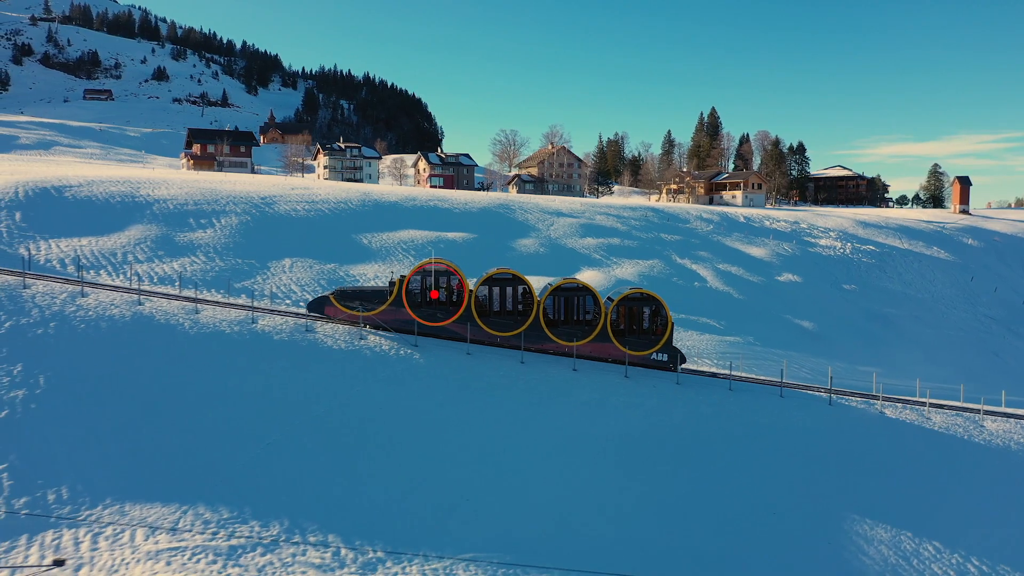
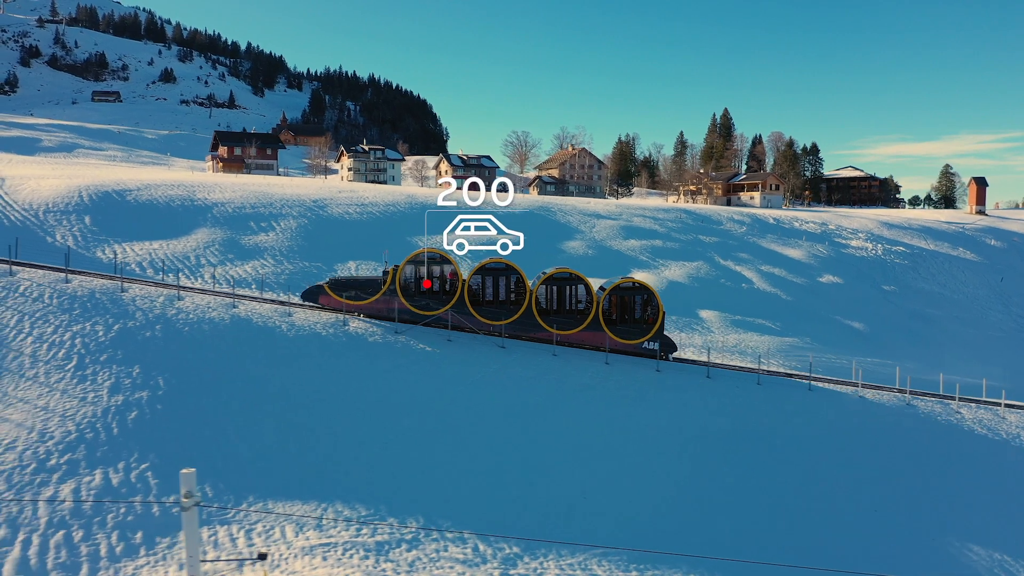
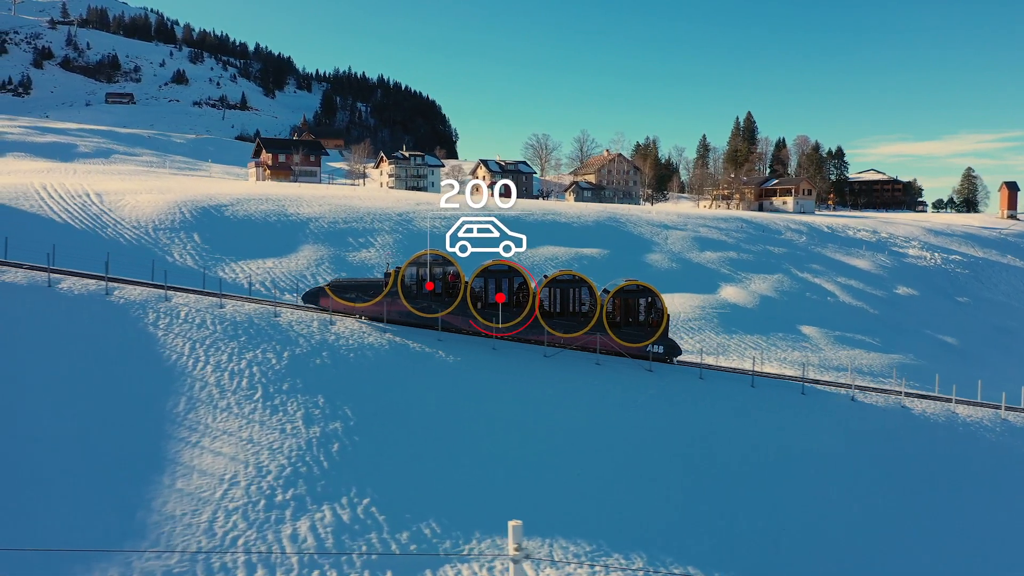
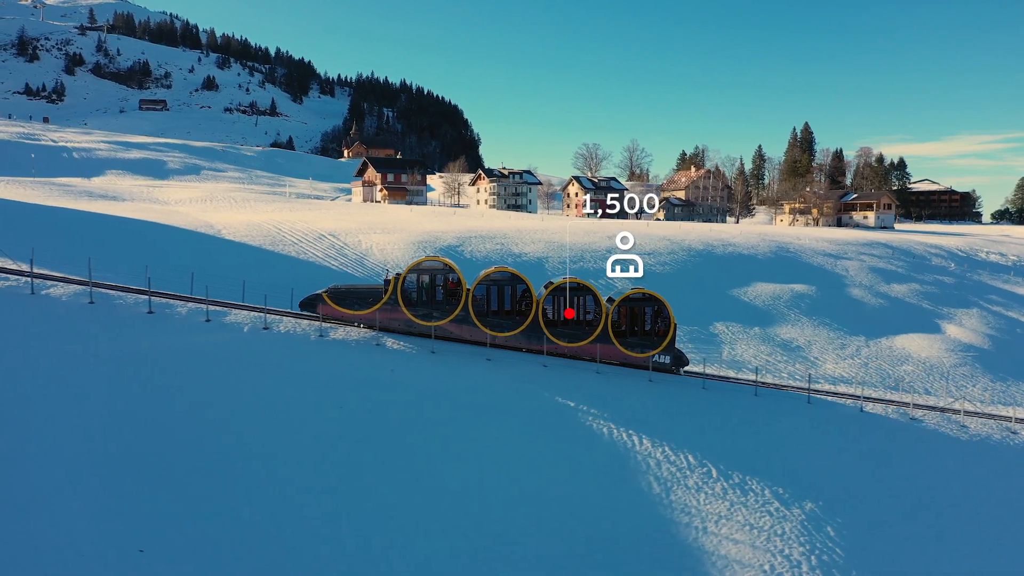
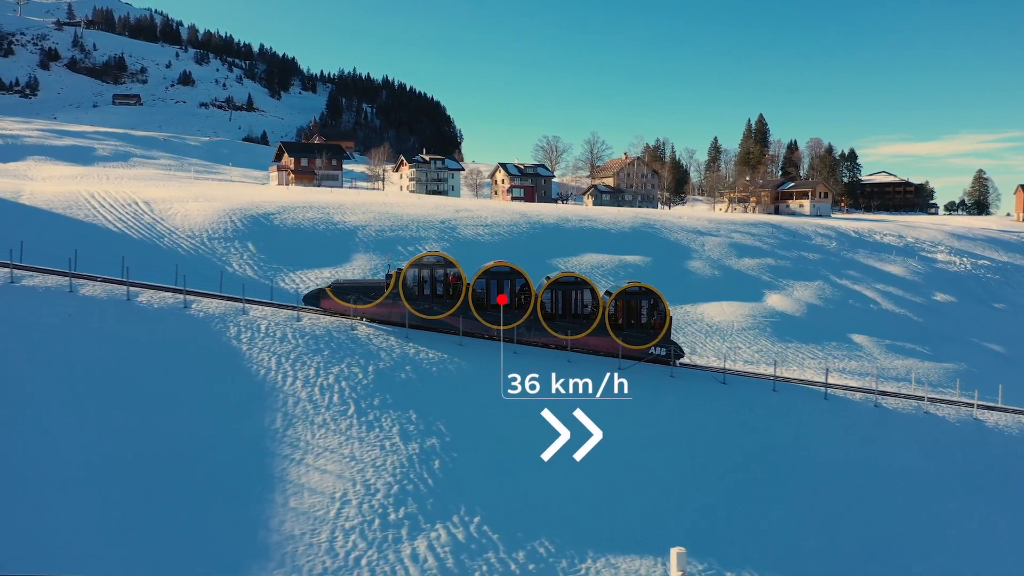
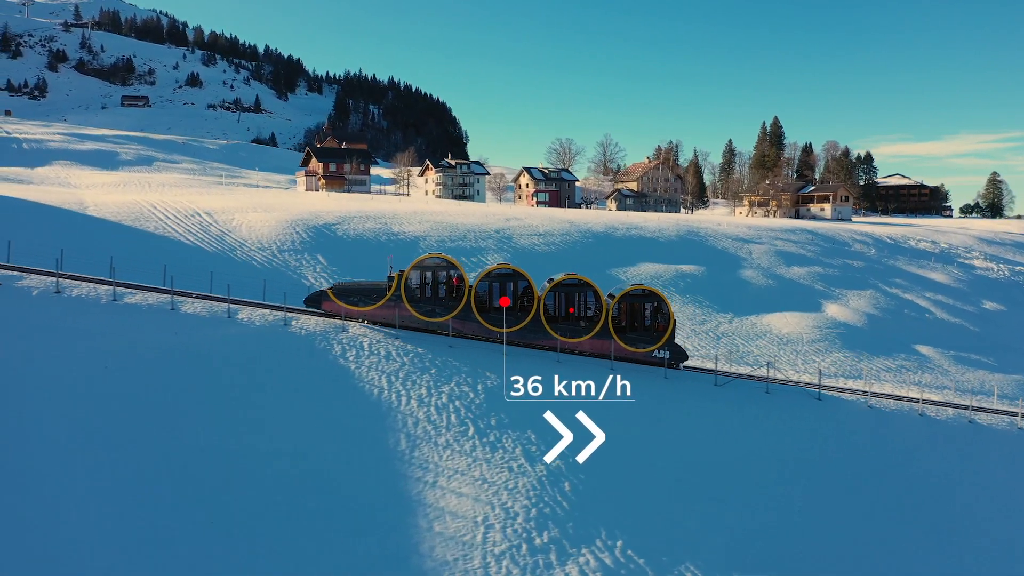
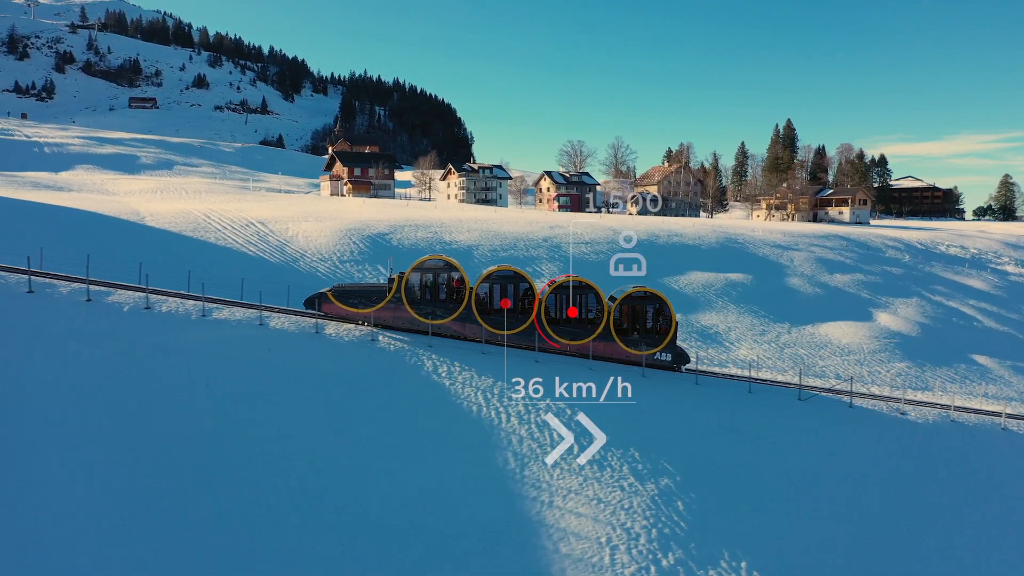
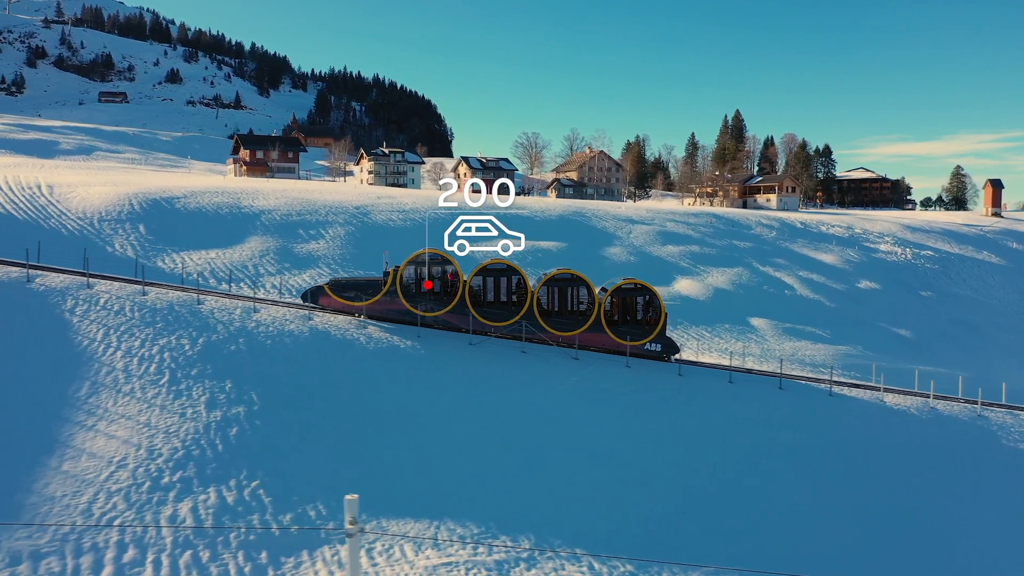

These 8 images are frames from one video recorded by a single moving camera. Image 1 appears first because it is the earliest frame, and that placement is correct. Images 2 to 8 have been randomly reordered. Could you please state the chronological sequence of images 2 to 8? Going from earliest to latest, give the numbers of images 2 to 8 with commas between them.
2, 8, 3, 5, 6, 7, 4
